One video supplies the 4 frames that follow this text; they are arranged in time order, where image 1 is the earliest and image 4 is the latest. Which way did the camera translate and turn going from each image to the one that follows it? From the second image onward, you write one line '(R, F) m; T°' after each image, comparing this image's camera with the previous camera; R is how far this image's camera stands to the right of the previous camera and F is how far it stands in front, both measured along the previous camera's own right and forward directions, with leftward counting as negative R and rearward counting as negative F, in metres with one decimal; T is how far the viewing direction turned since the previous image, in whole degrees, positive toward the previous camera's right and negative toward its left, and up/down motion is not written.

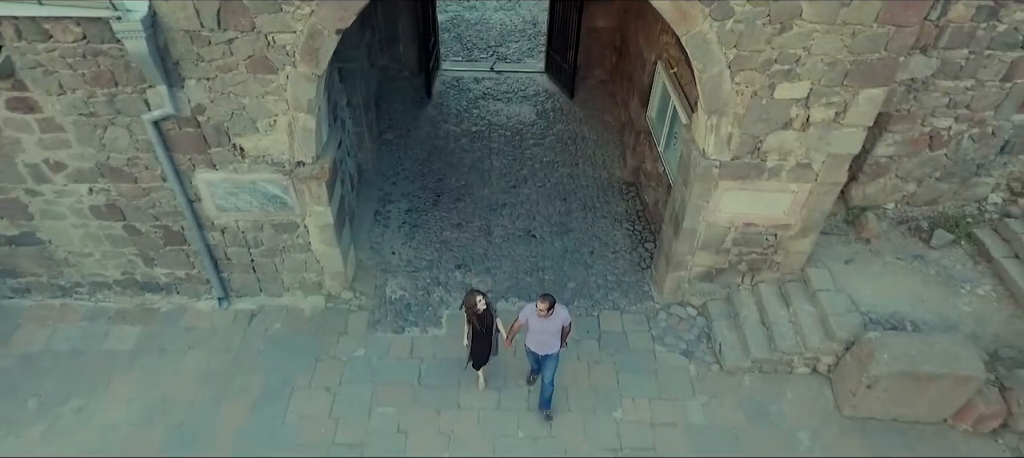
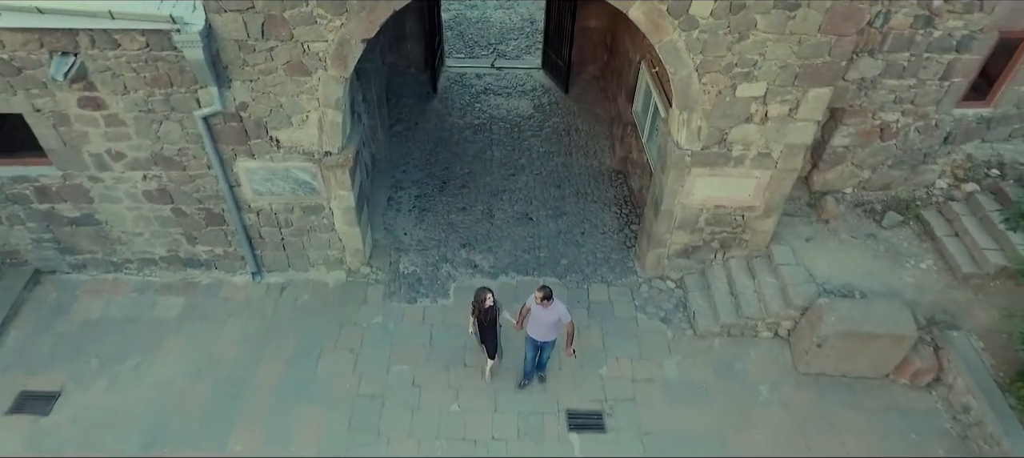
(0.0, -0.6) m; 0°
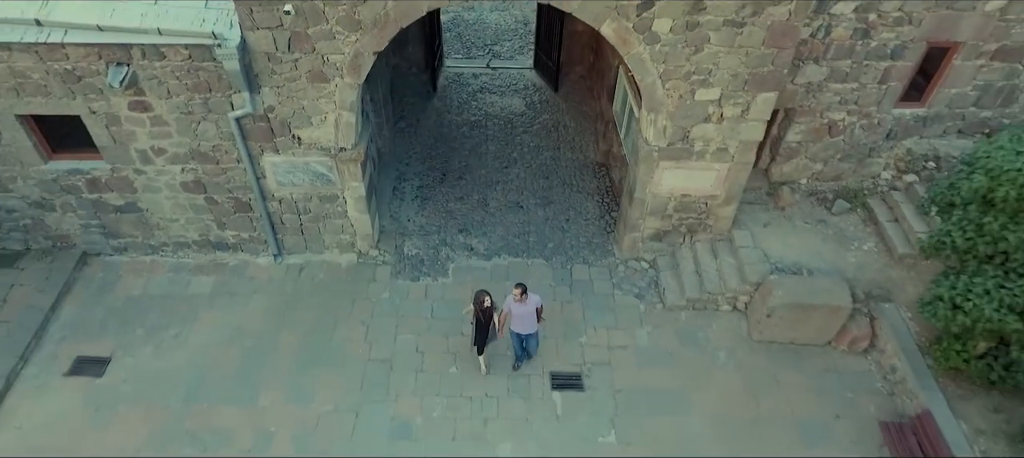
(+0.1, -0.7) m; 0°
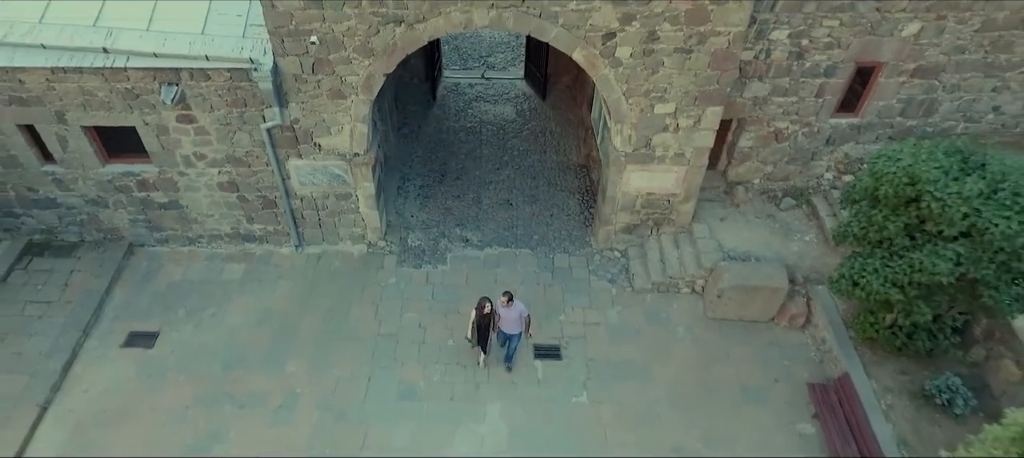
(+0.1, -1.0) m; 0°
